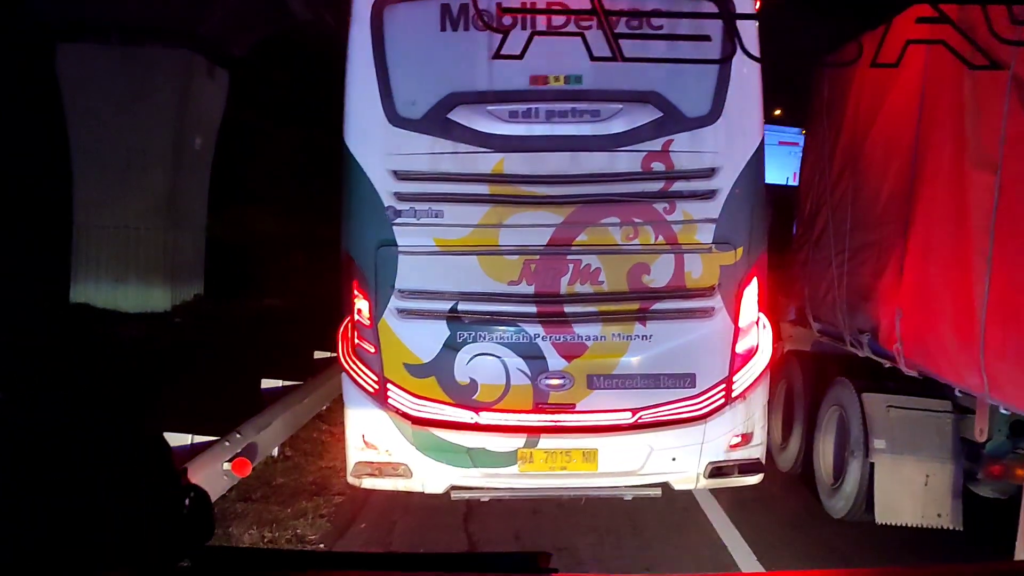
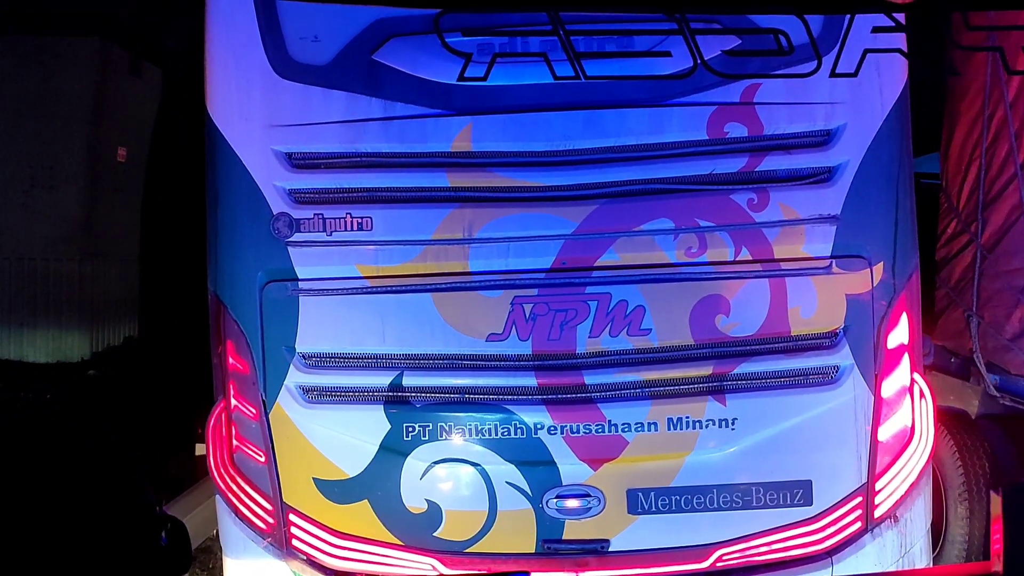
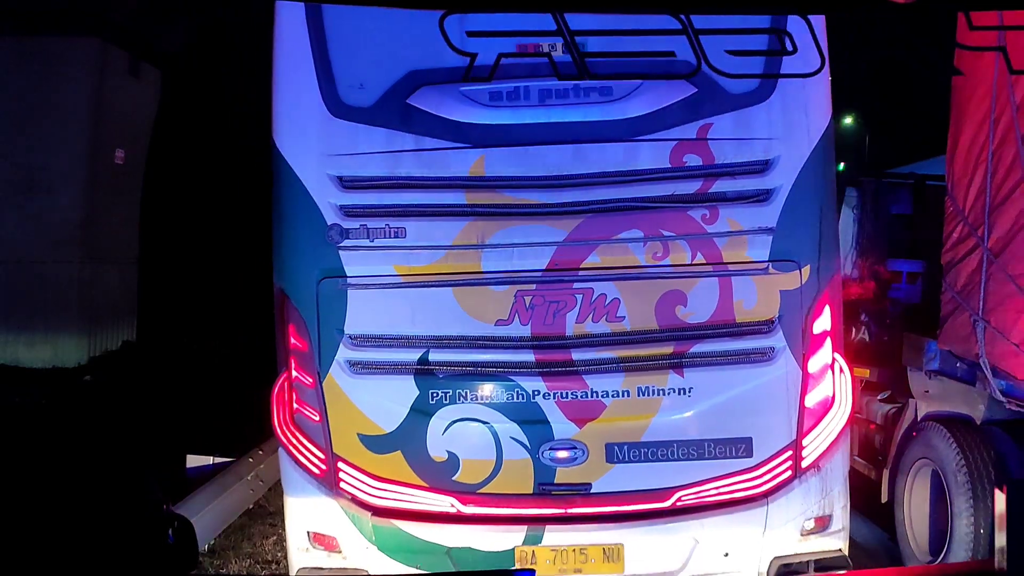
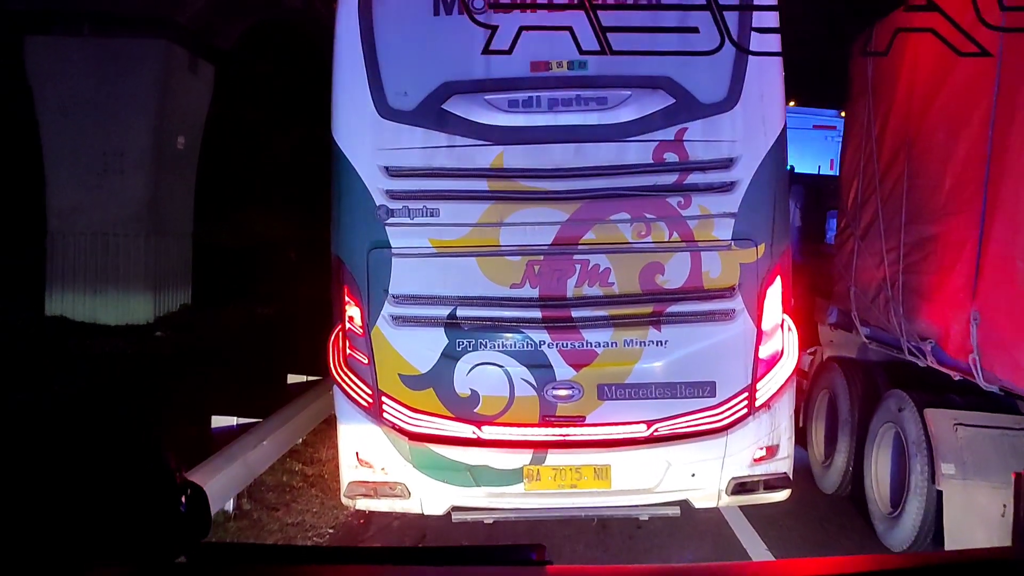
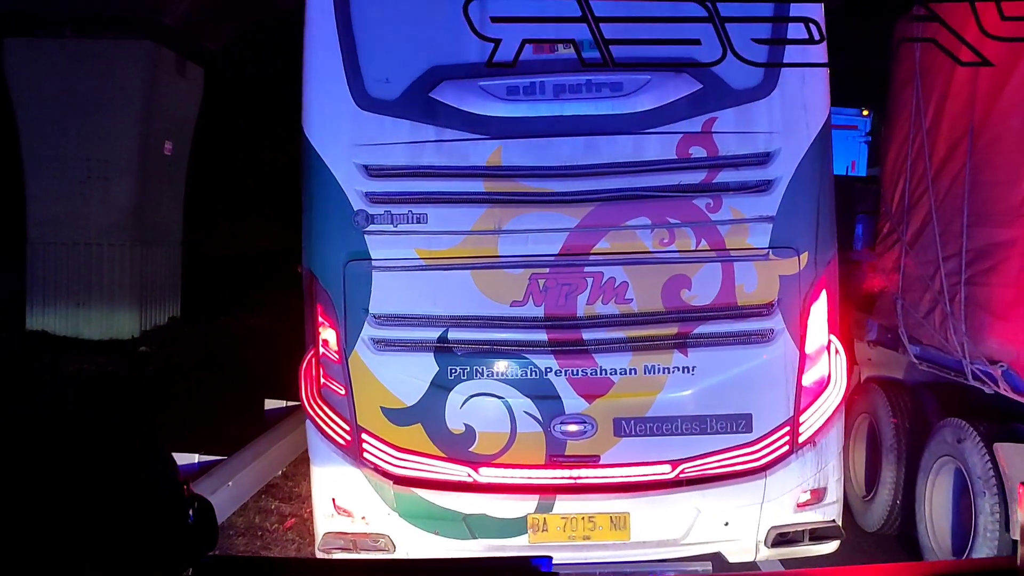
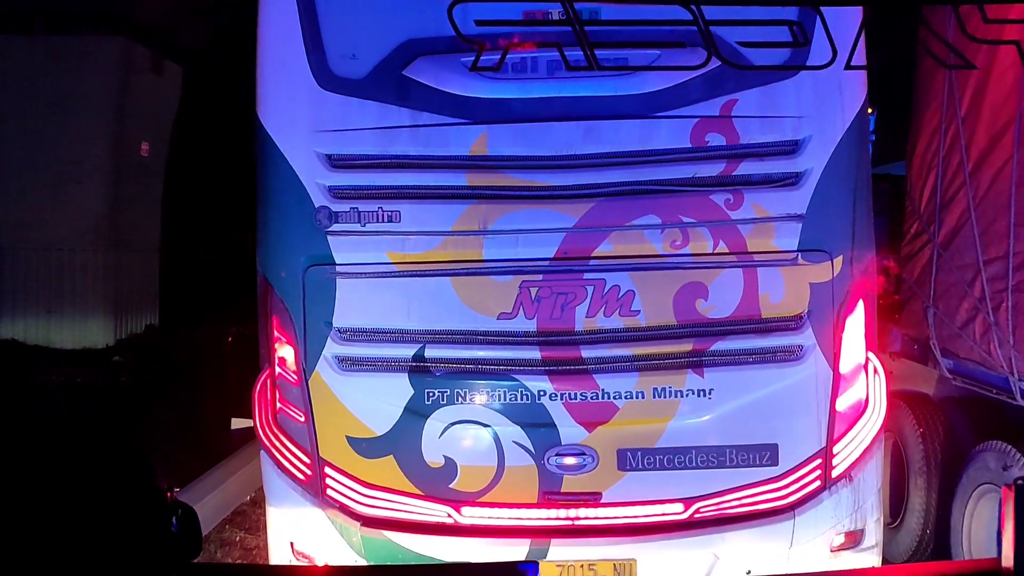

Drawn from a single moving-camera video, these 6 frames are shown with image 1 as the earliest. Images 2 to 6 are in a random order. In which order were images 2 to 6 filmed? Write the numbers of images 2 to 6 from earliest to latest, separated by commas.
4, 5, 6, 2, 3
